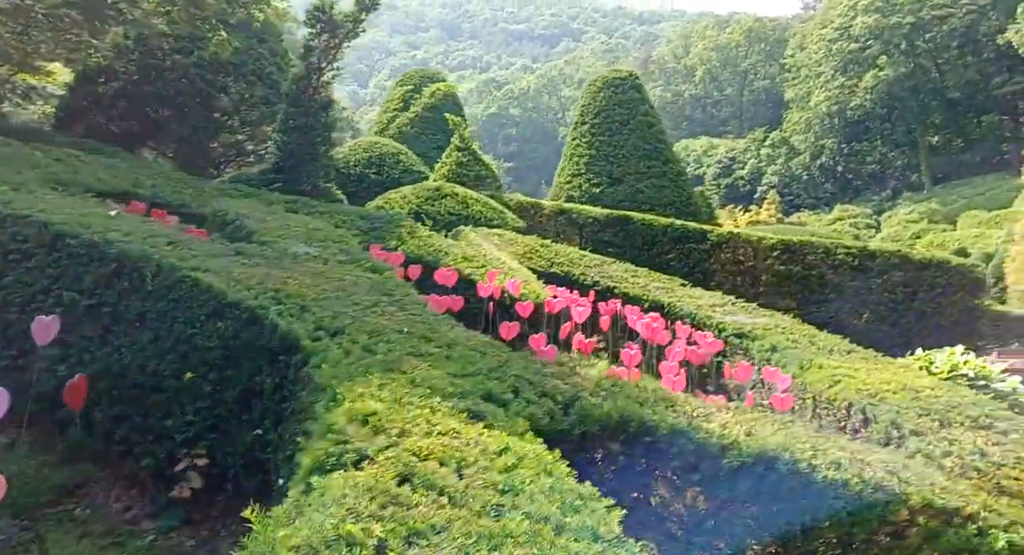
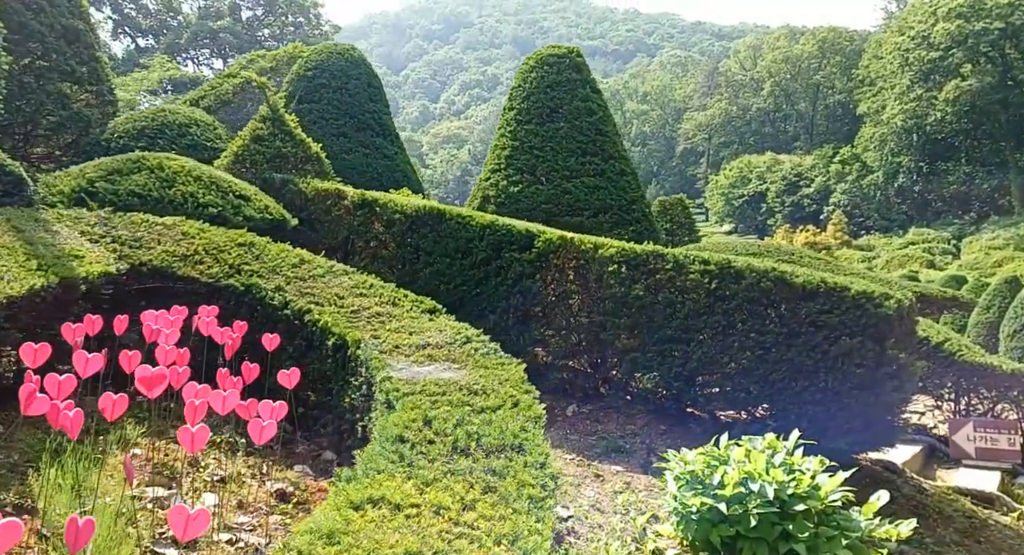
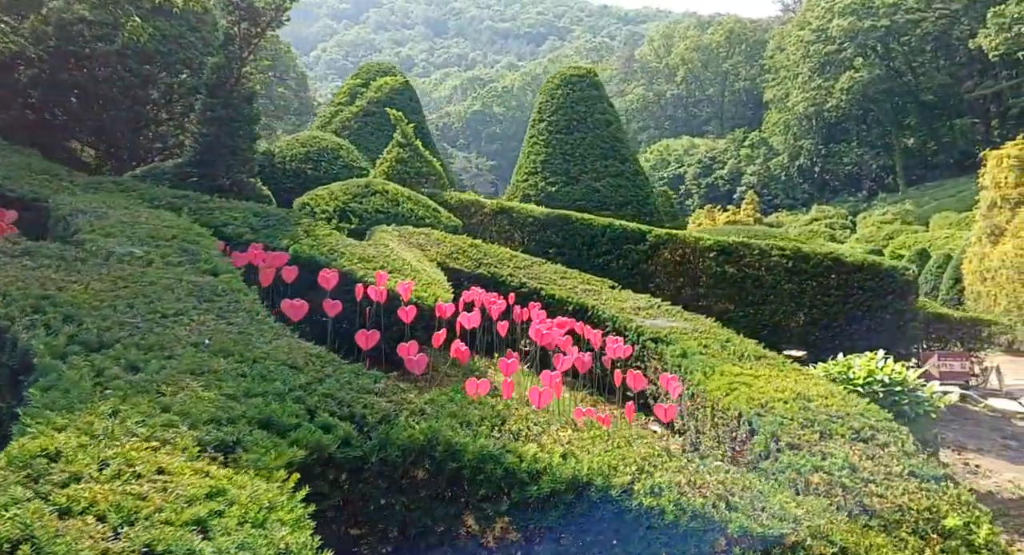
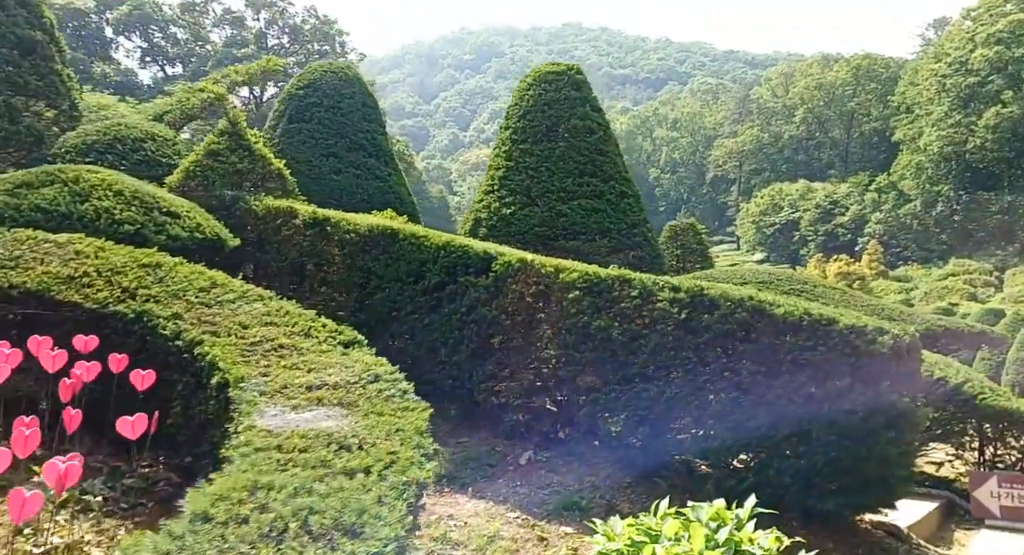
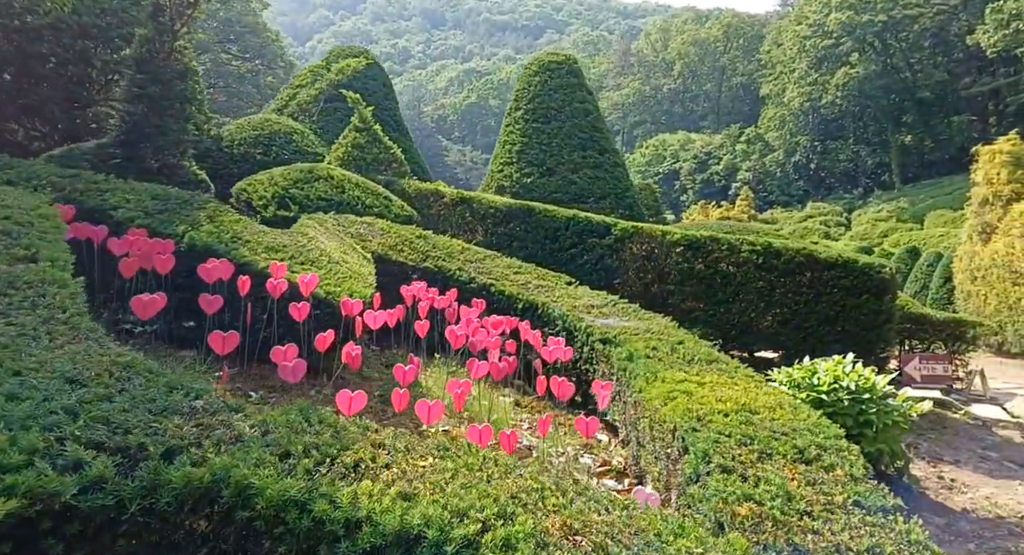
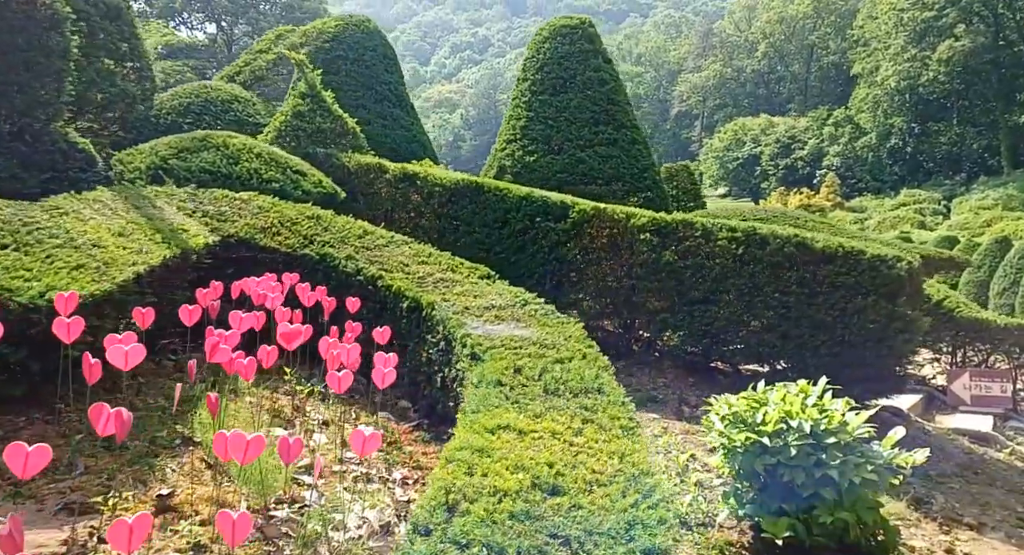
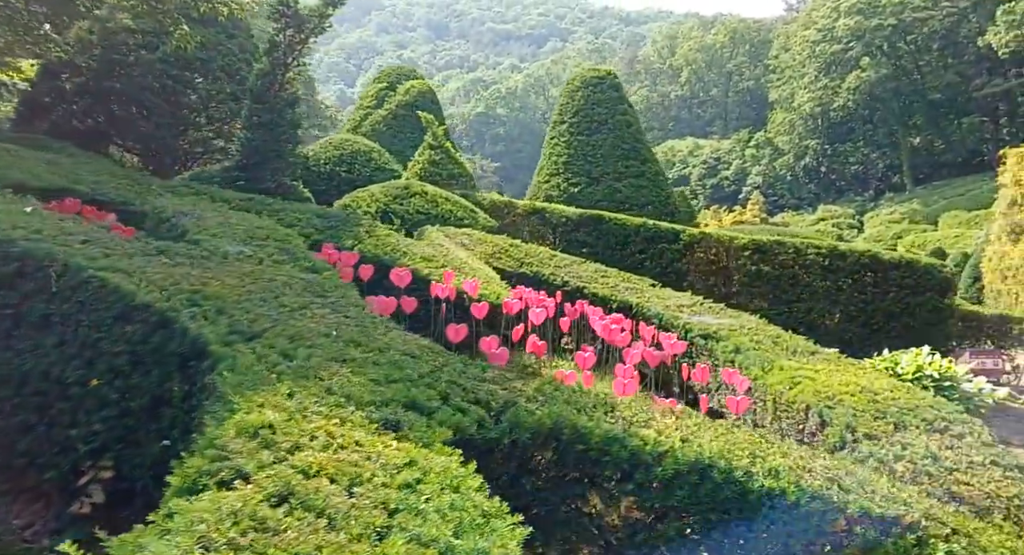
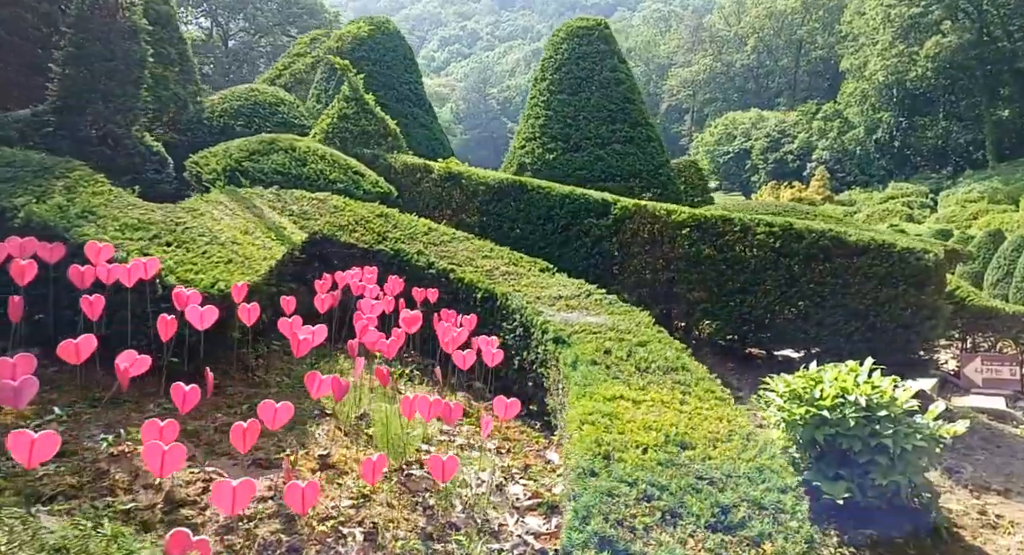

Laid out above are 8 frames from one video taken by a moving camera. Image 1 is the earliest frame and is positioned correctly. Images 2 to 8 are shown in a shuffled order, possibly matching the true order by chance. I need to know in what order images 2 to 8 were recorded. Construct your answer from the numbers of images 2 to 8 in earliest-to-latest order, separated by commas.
7, 3, 5, 8, 6, 2, 4
